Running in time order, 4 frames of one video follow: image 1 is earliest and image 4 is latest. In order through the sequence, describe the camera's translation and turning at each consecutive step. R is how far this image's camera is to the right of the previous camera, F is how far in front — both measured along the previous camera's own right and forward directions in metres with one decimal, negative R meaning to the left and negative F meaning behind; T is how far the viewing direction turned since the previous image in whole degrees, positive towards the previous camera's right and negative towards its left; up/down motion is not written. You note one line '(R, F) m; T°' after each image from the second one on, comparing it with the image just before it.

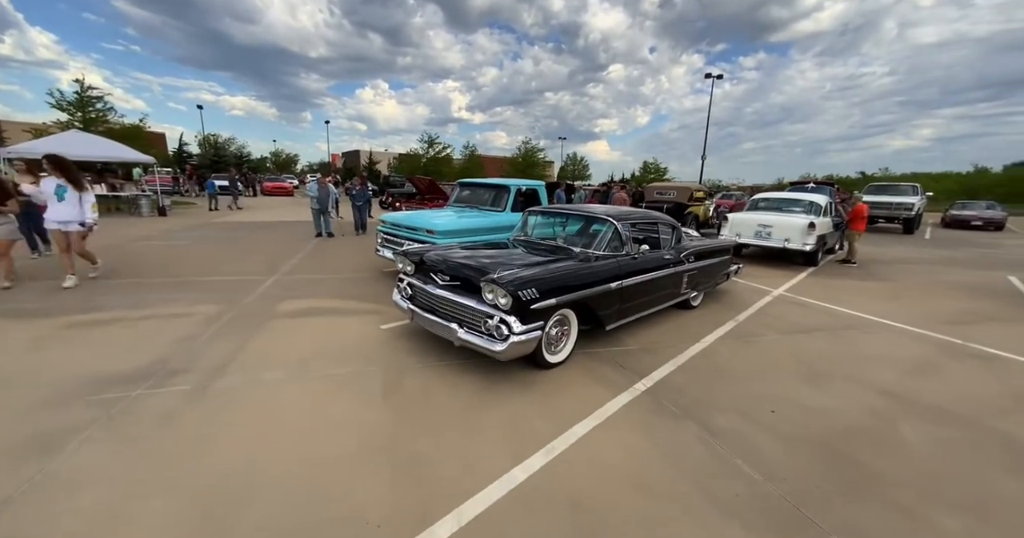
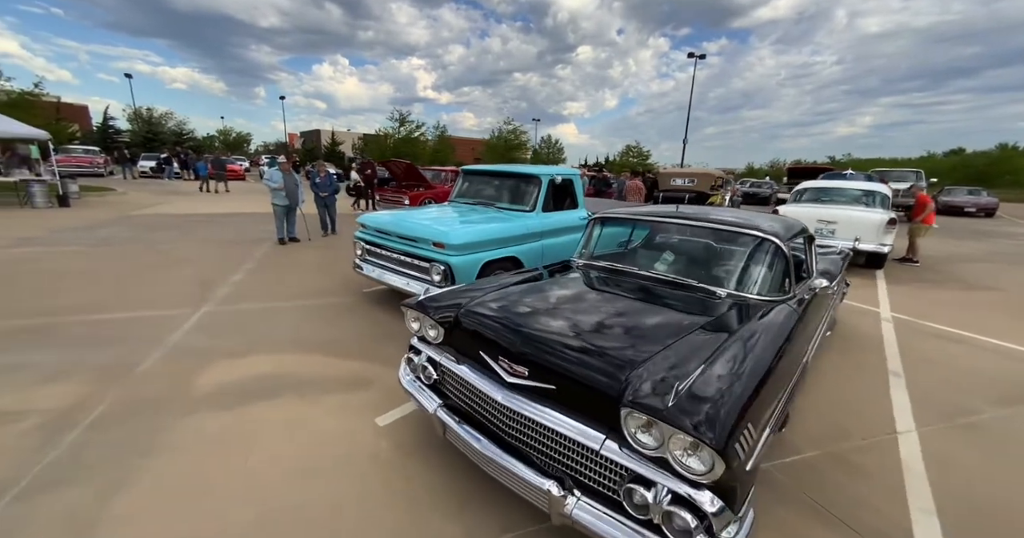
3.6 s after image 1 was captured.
(-0.8, +1.8) m; +4°
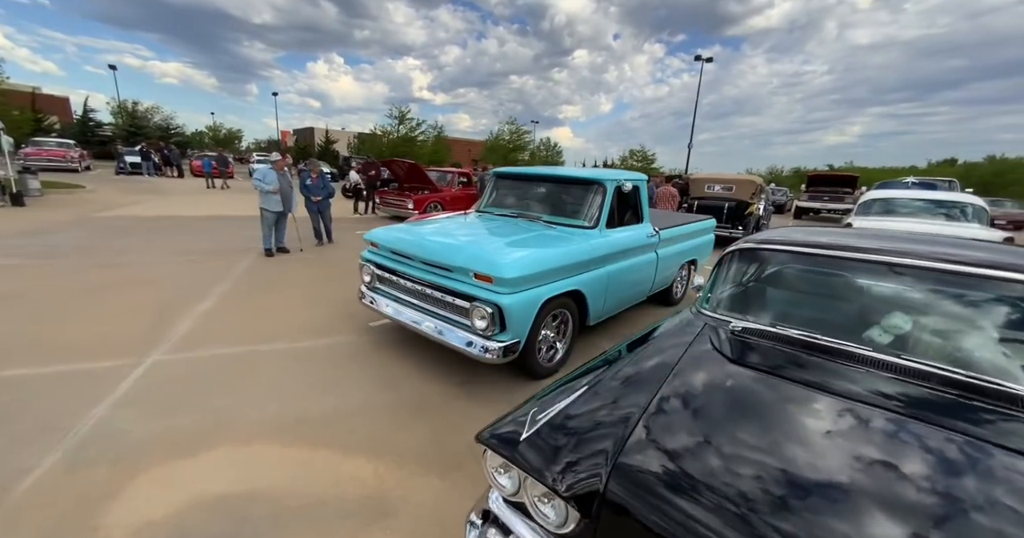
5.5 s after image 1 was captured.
(-0.6, +1.2) m; +1°
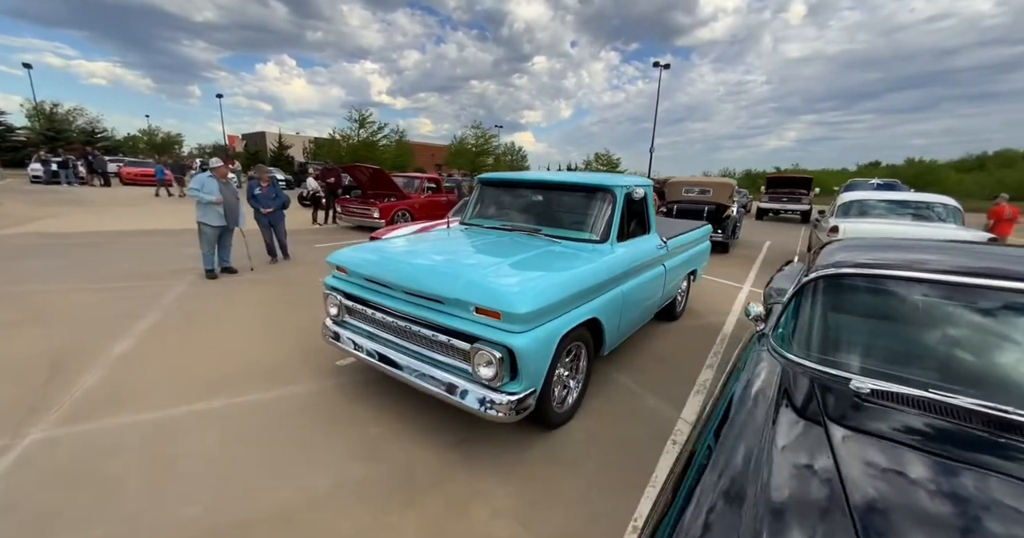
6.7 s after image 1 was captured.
(-0.3, +0.6) m; +5°
